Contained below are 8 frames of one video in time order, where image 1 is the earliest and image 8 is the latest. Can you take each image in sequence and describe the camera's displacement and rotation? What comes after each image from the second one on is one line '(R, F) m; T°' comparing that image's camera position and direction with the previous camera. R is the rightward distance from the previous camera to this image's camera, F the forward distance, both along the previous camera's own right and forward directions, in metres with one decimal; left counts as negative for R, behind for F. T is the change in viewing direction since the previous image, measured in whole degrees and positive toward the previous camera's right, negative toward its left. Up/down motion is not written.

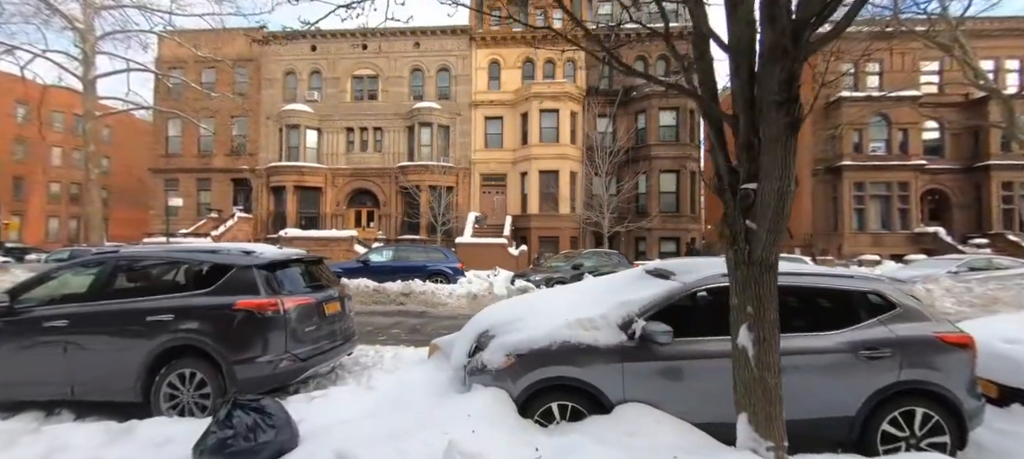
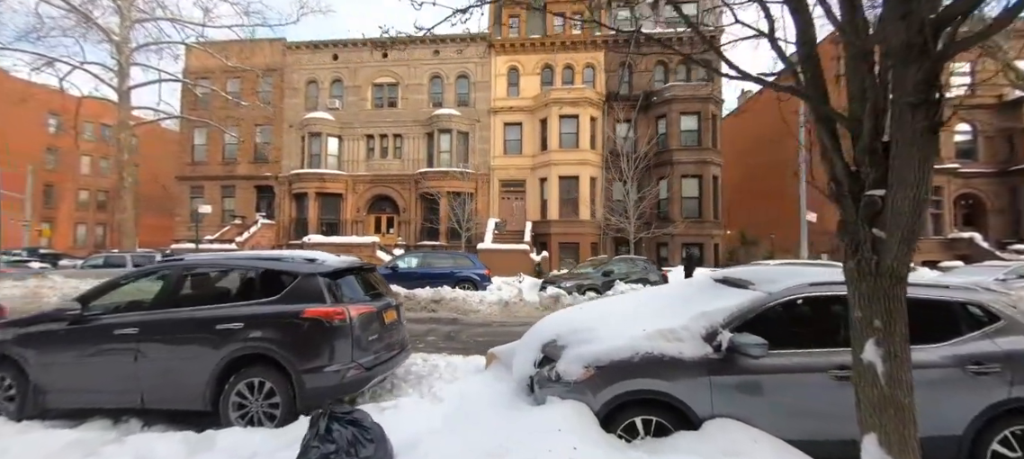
(-0.6, +0.1) m; -2°
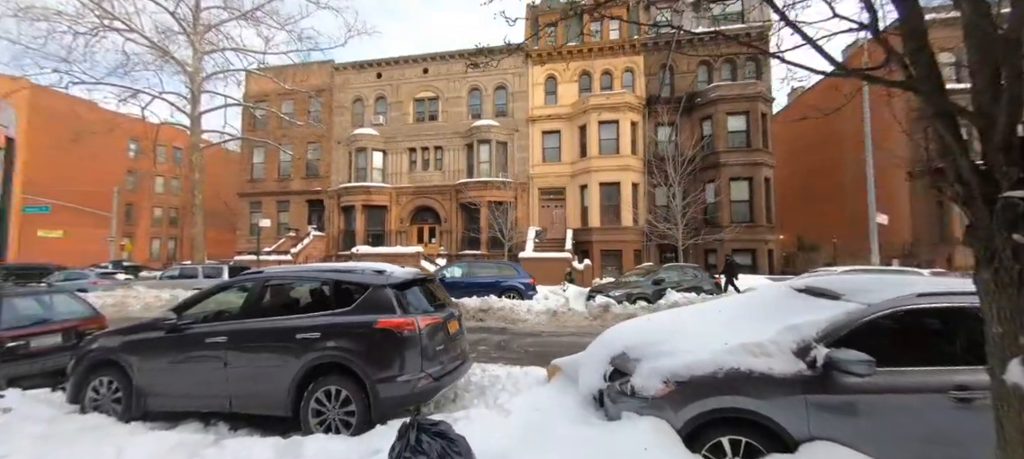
(-0.3, 0.0) m; -5°
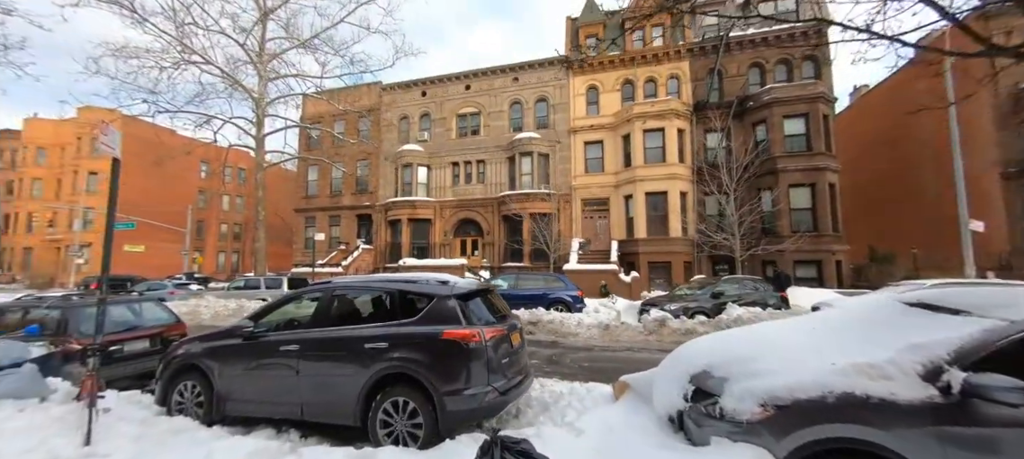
(-0.3, +0.1) m; -5°
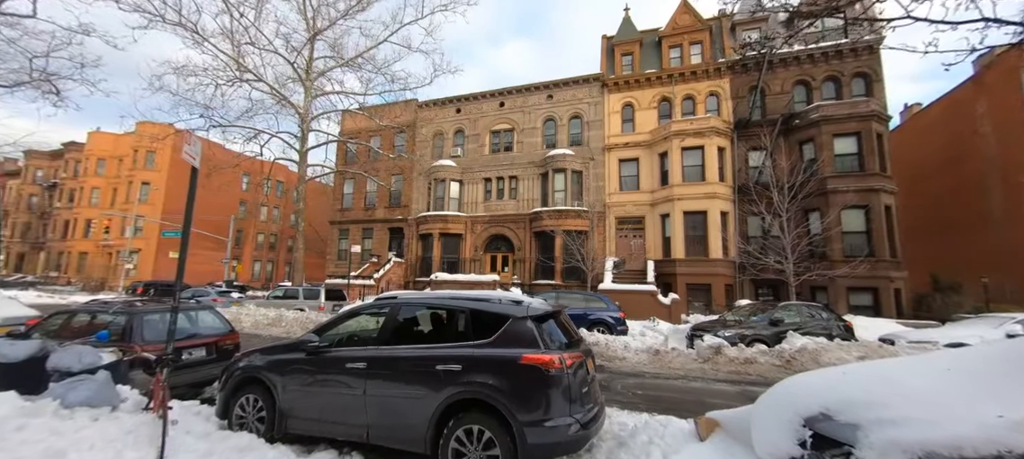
(-0.6, +0.2) m; -3°
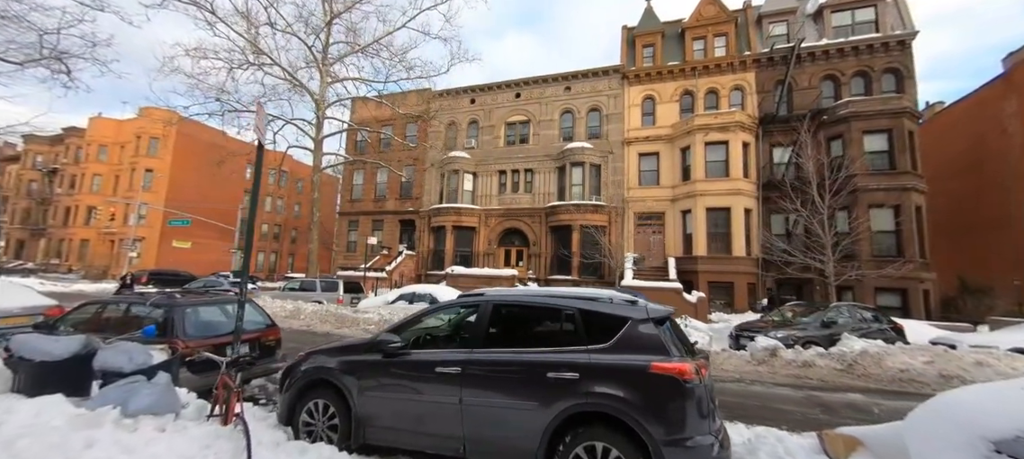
(-1.0, +0.5) m; 0°
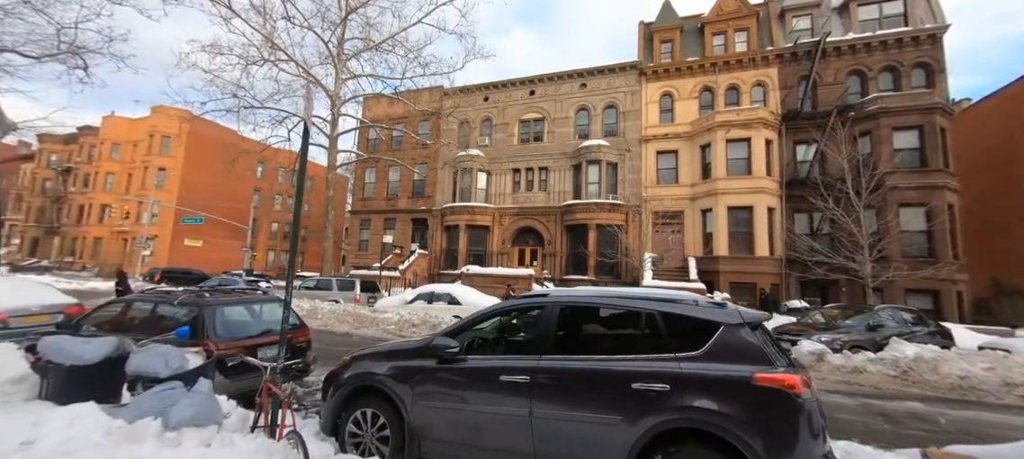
(-0.6, +0.3) m; -1°
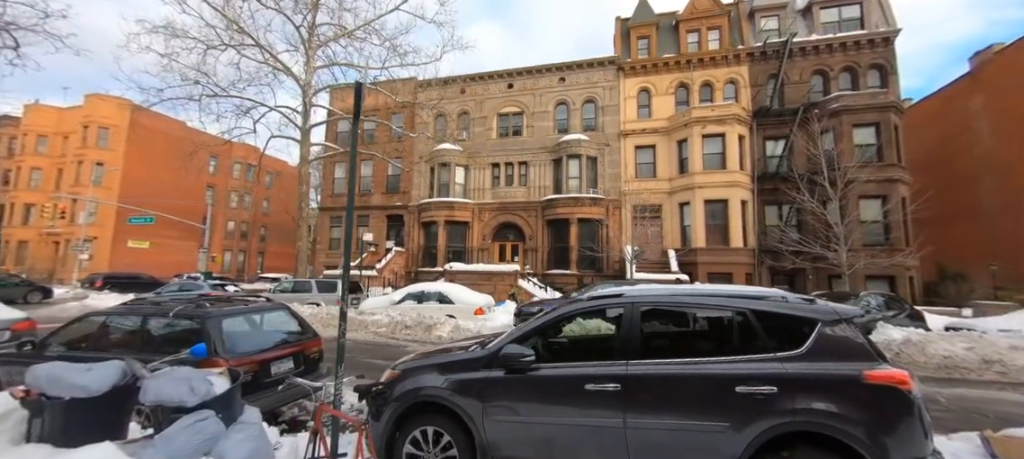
(-0.9, +0.3) m; +5°
